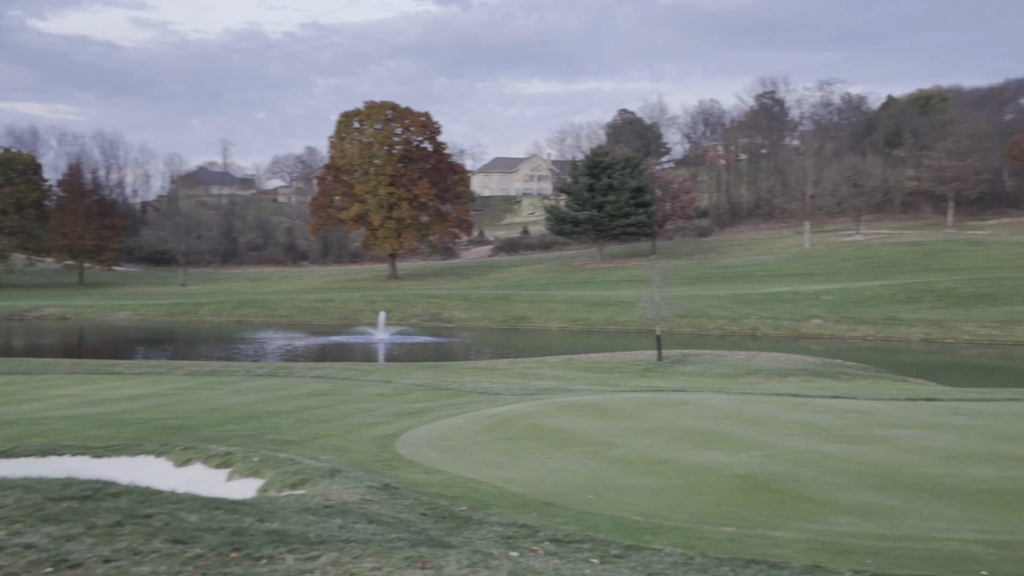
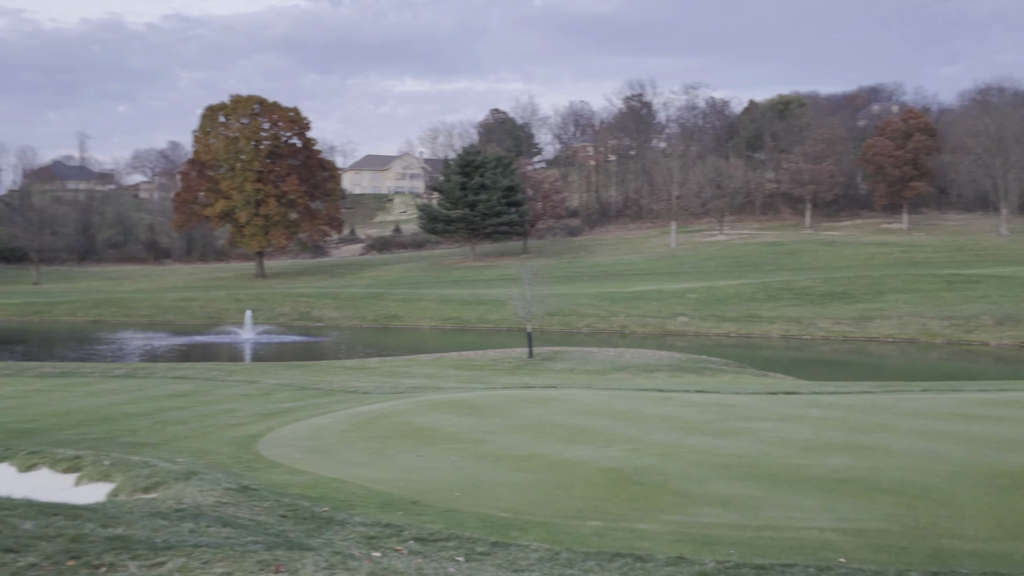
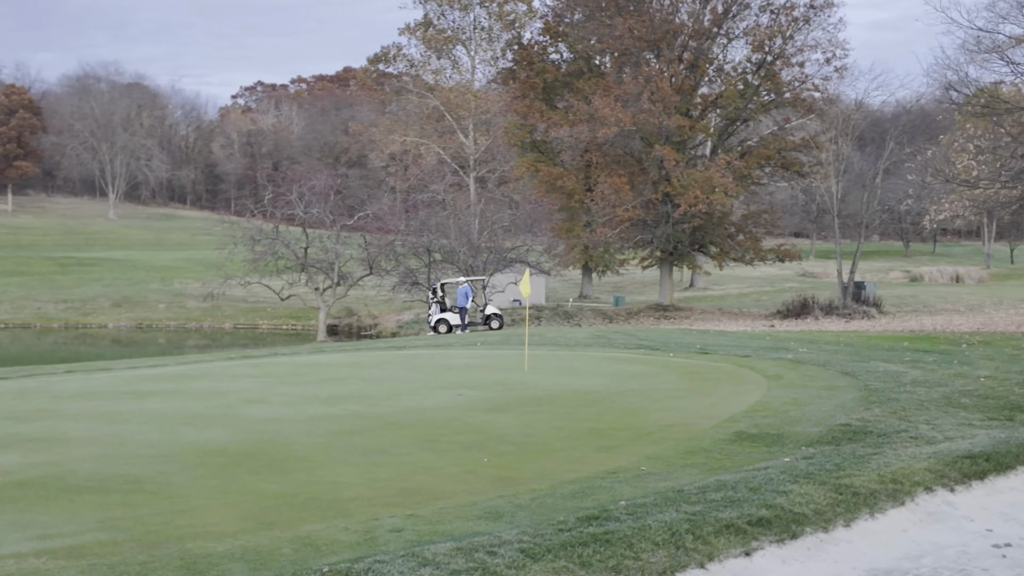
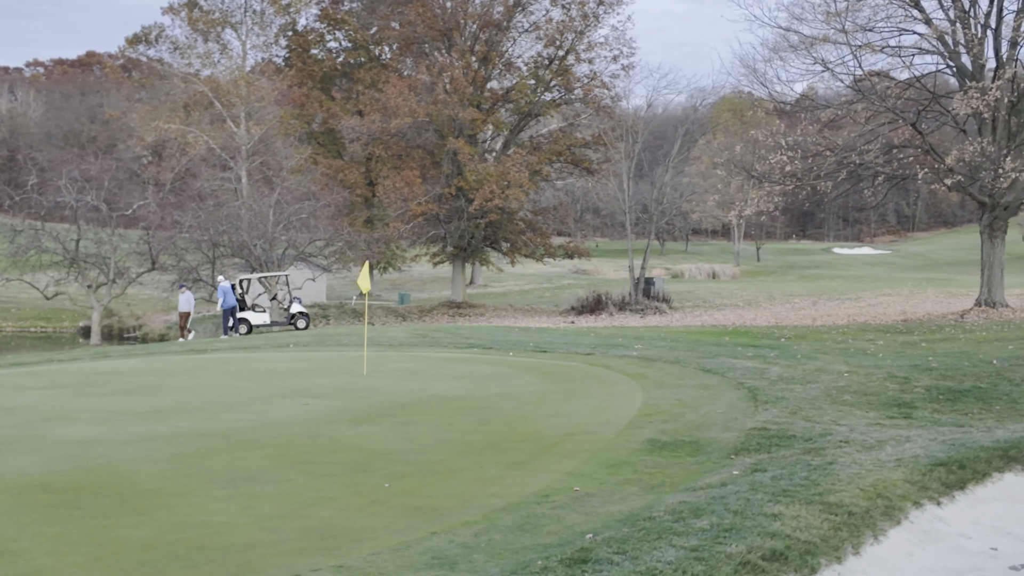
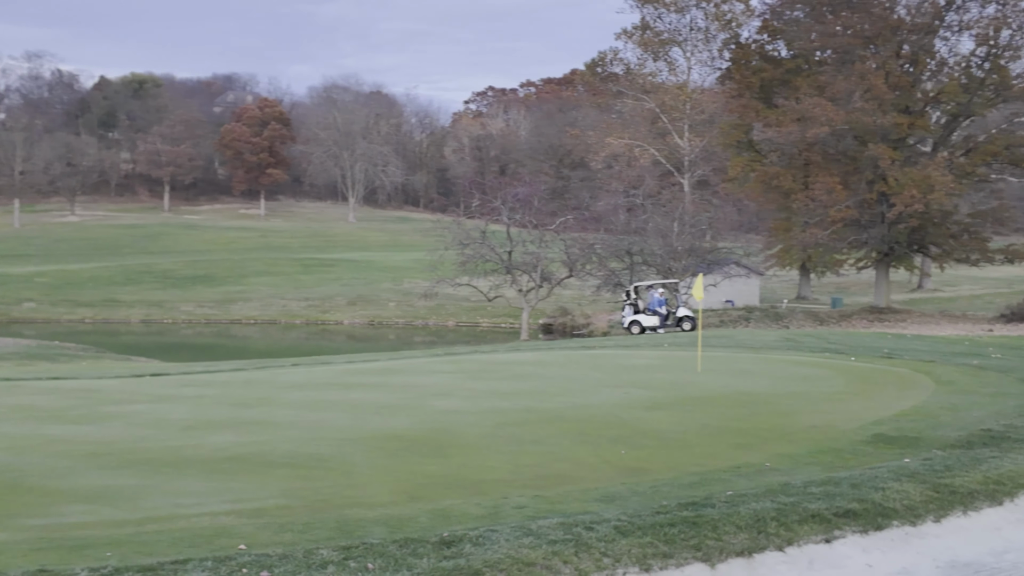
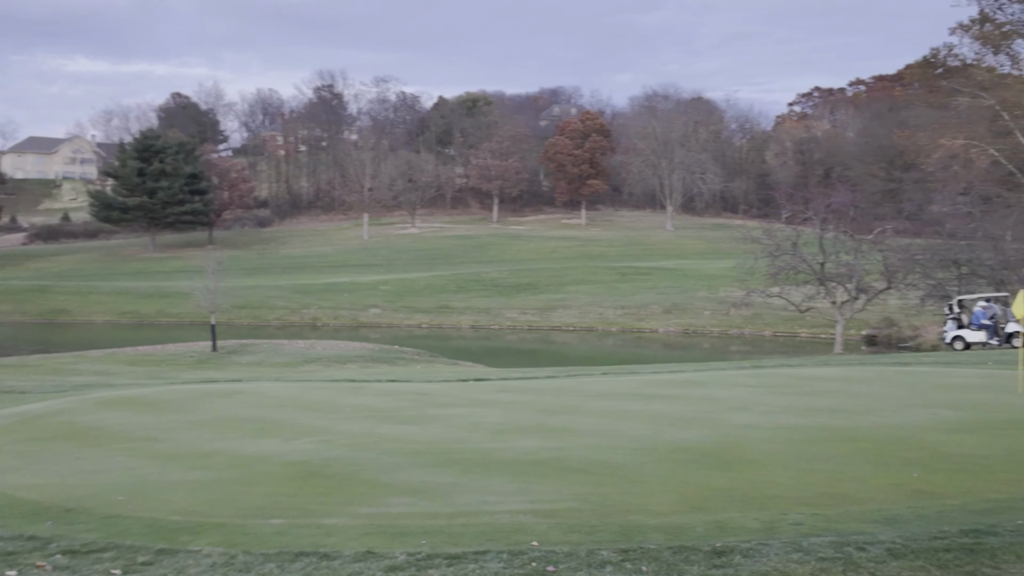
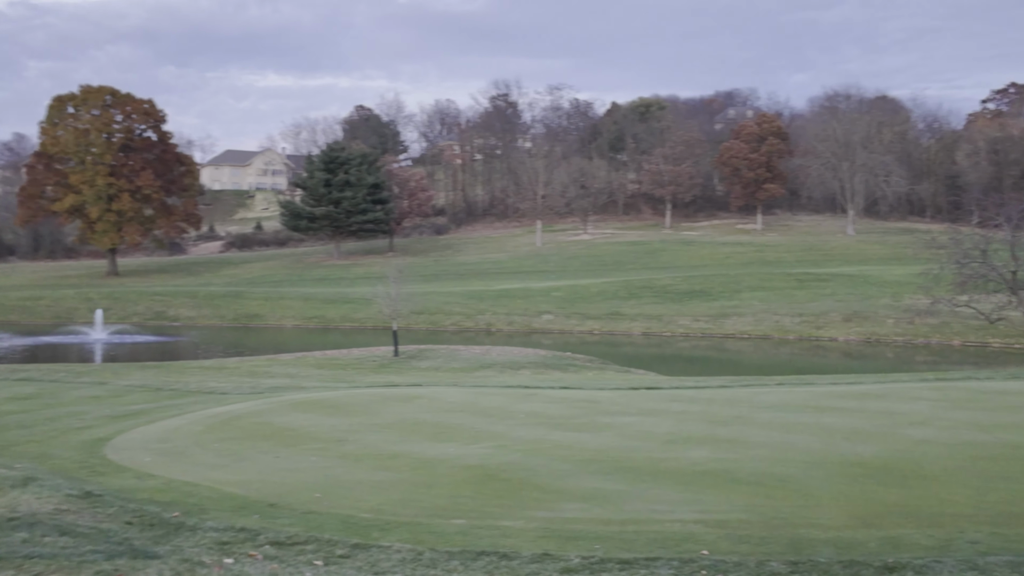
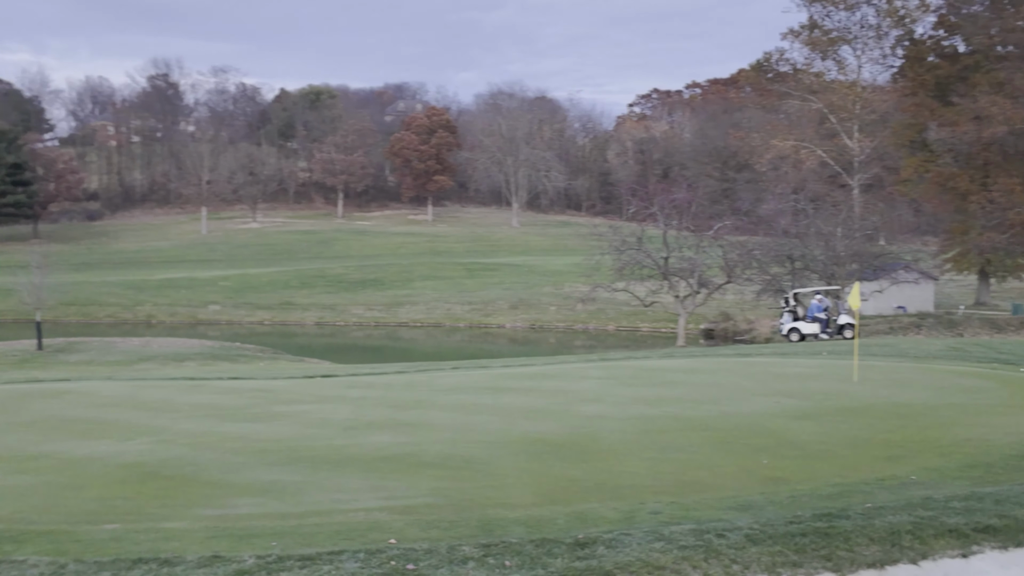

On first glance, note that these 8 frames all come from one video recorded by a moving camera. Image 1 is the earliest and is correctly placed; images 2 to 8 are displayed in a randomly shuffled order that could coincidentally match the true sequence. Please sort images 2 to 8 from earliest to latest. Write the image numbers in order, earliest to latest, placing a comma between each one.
2, 7, 6, 8, 5, 3, 4
